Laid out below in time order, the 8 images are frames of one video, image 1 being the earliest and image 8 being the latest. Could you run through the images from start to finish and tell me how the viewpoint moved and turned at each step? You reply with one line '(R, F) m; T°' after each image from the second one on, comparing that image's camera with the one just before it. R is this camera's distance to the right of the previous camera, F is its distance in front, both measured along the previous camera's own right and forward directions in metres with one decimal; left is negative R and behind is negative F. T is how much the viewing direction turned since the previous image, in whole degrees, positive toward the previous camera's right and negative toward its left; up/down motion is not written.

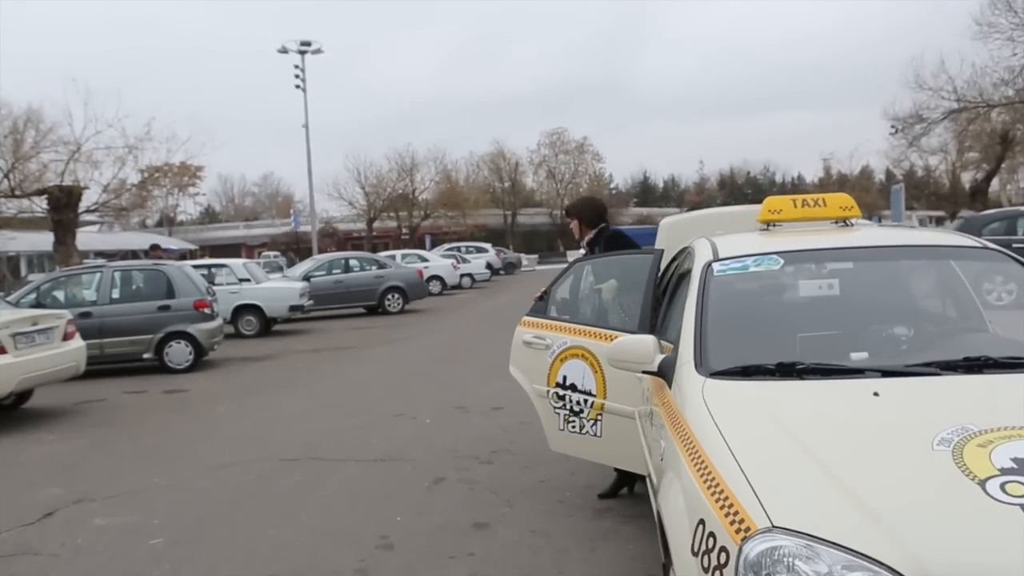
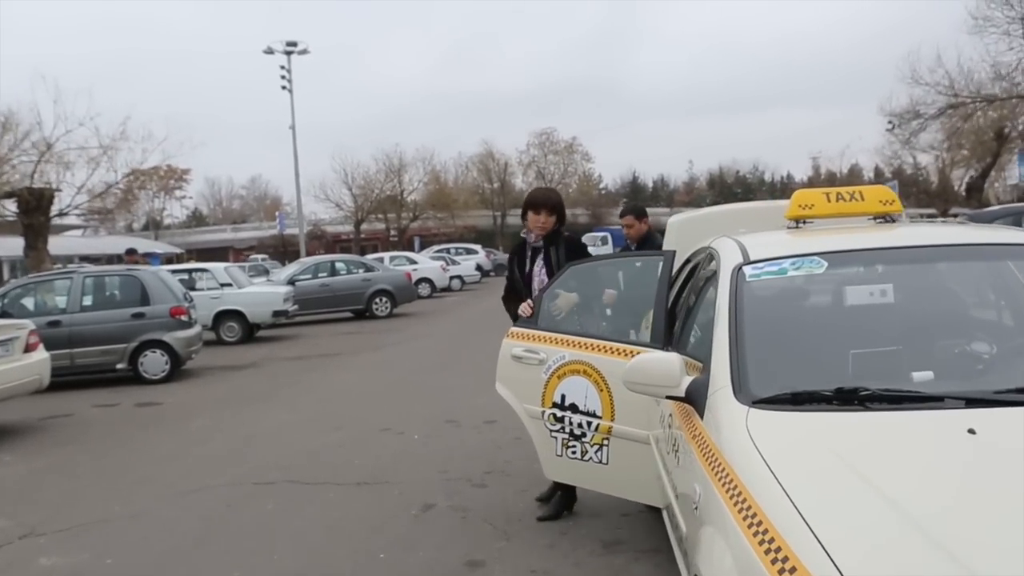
(0.0, +0.6) m; +1°
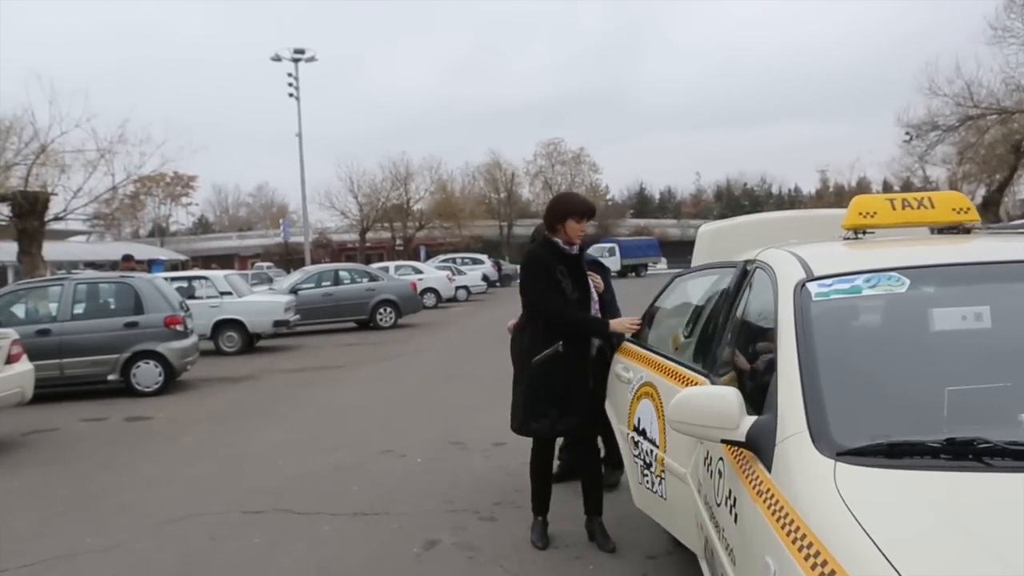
(-0.1, +0.5) m; 0°
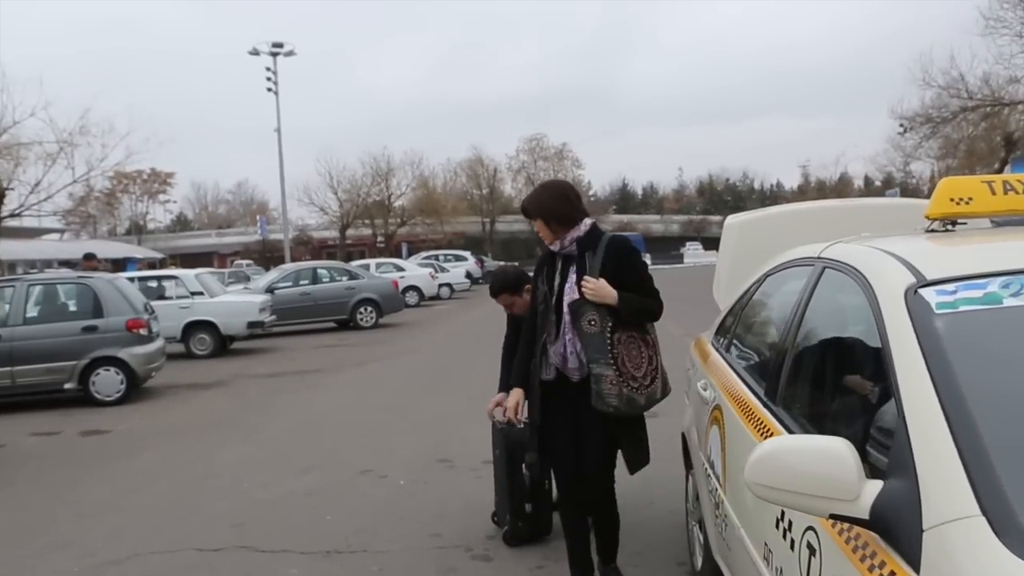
(-0.1, +0.8) m; +1°
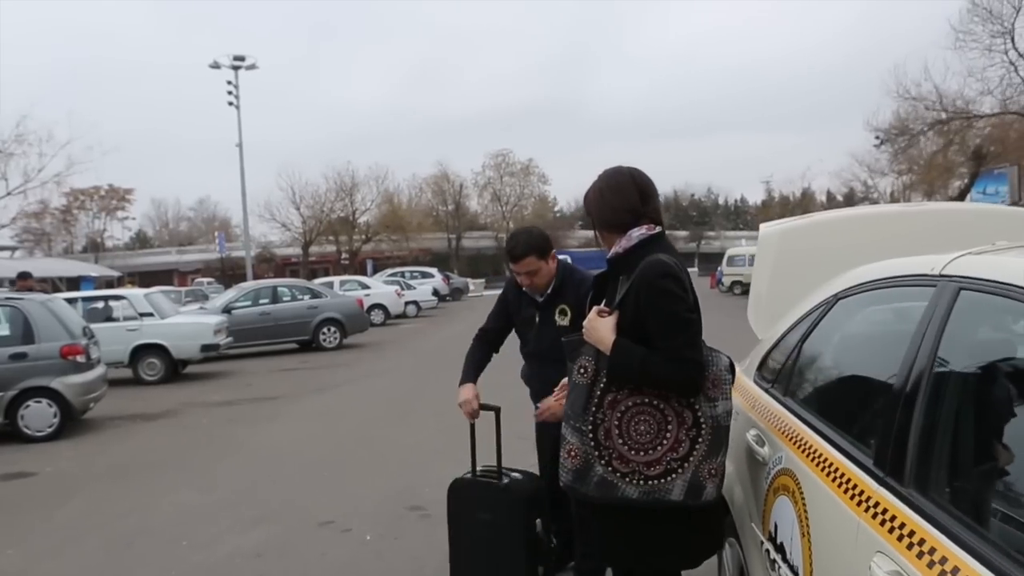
(-0.1, +0.9) m; +2°
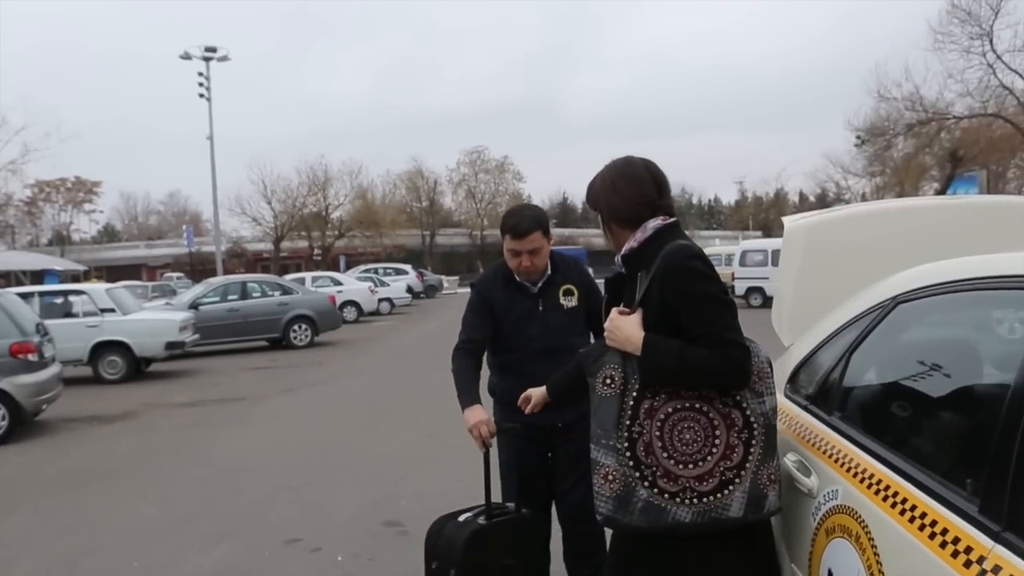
(-0.1, +0.5) m; +2°
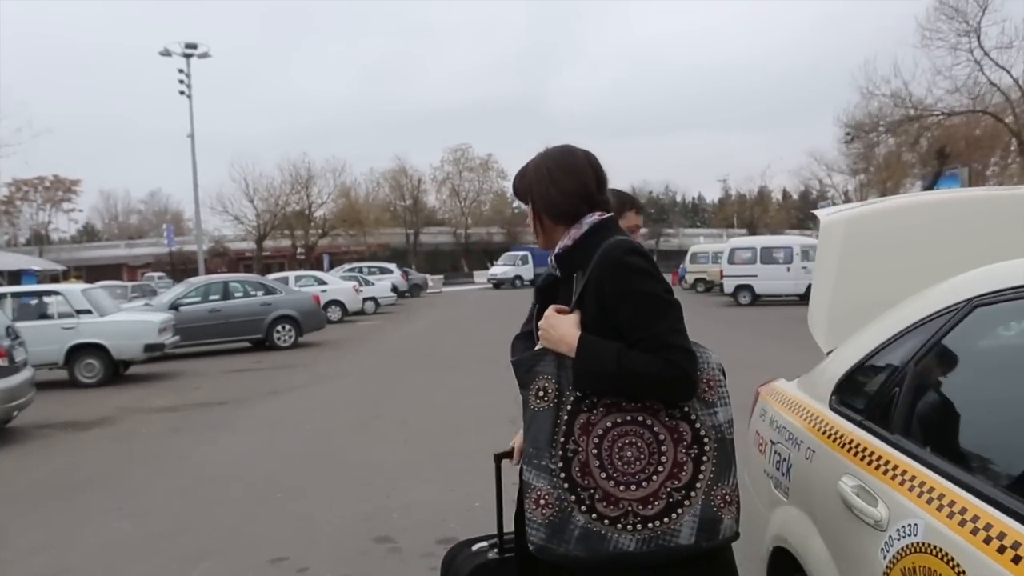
(-0.1, +0.3) m; +1°
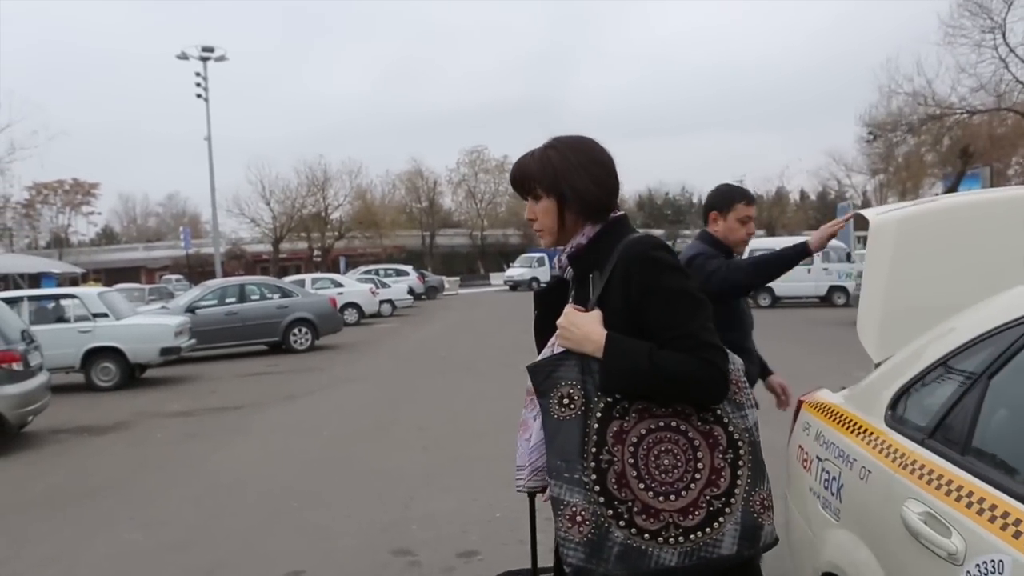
(0.0, +0.2) m; -1°
